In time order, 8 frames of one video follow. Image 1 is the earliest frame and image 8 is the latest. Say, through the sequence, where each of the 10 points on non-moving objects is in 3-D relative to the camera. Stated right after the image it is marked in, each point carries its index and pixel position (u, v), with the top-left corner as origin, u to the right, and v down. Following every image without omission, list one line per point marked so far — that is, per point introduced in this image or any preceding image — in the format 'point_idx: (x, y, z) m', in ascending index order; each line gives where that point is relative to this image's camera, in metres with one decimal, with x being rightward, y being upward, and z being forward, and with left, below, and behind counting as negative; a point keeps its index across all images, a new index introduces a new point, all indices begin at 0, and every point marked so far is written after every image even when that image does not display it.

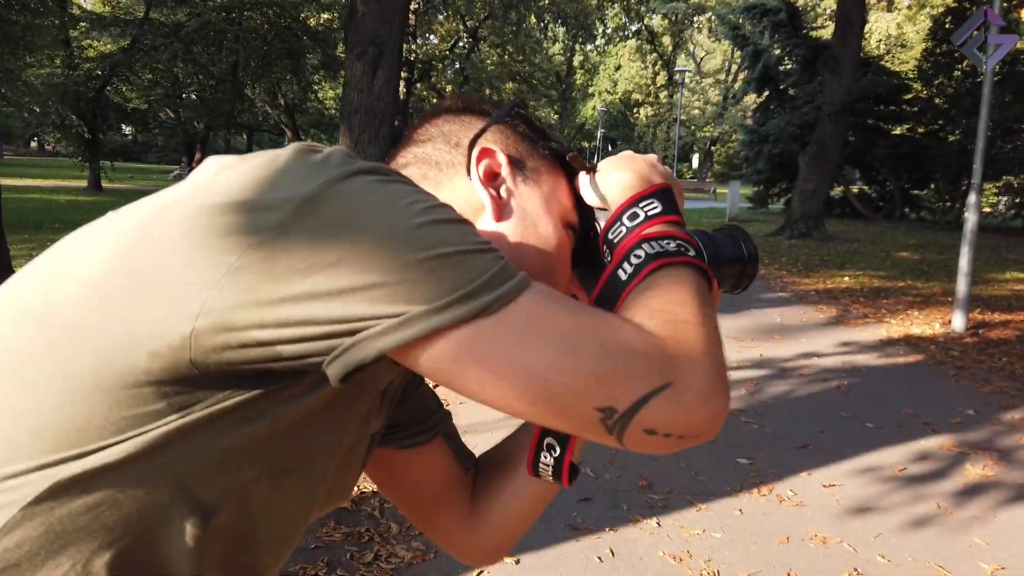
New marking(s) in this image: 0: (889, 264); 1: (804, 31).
0: (+5.0, +0.2, +10.5) m
1: (+5.4, +4.8, +14.1) m
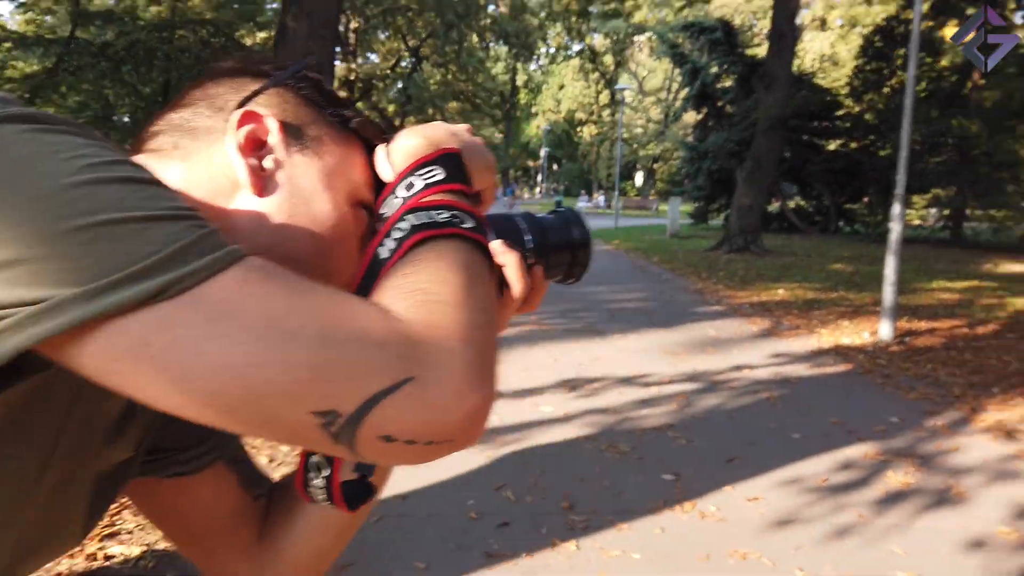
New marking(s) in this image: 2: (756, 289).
0: (+4.2, +0.1, +10.7) m
1: (+4.3, +4.5, +14.4) m
2: (+2.9, 0.0, +9.3) m
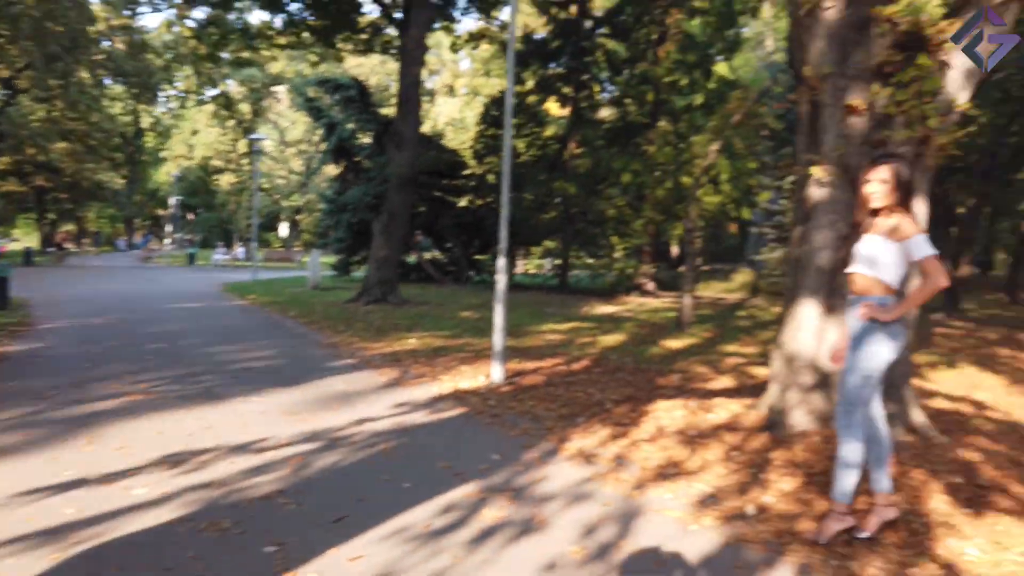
0: (-0.9, -0.6, +11.3) m
1: (-2.7, +3.5, +15.0) m
2: (-1.5, -0.6, +9.5) m
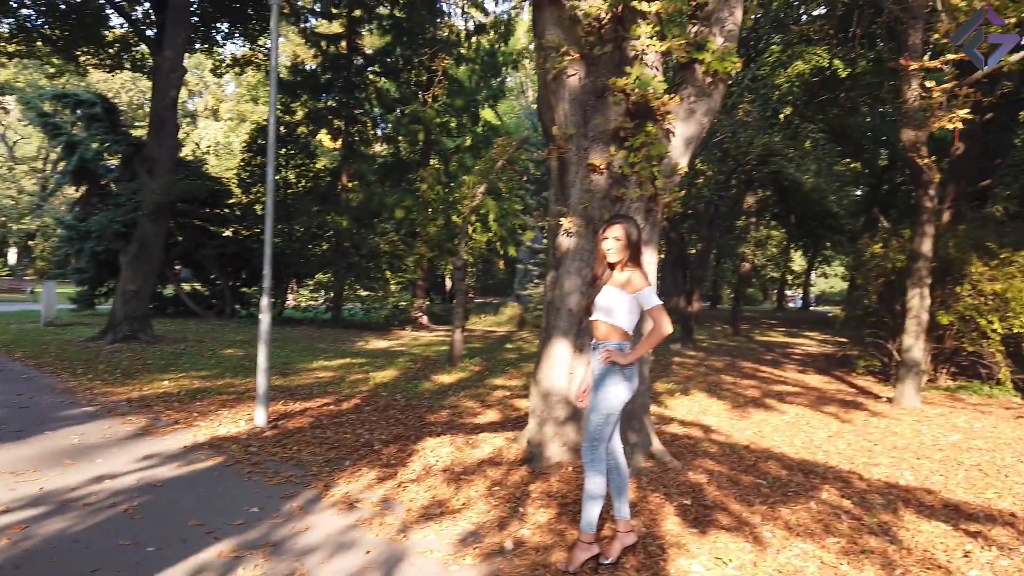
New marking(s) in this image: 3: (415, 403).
0: (-4.2, -1.1, +10.6) m
1: (-7.0, +2.9, +13.7) m
2: (-4.2, -1.1, +8.7) m
3: (-1.1, -1.3, +8.4) m
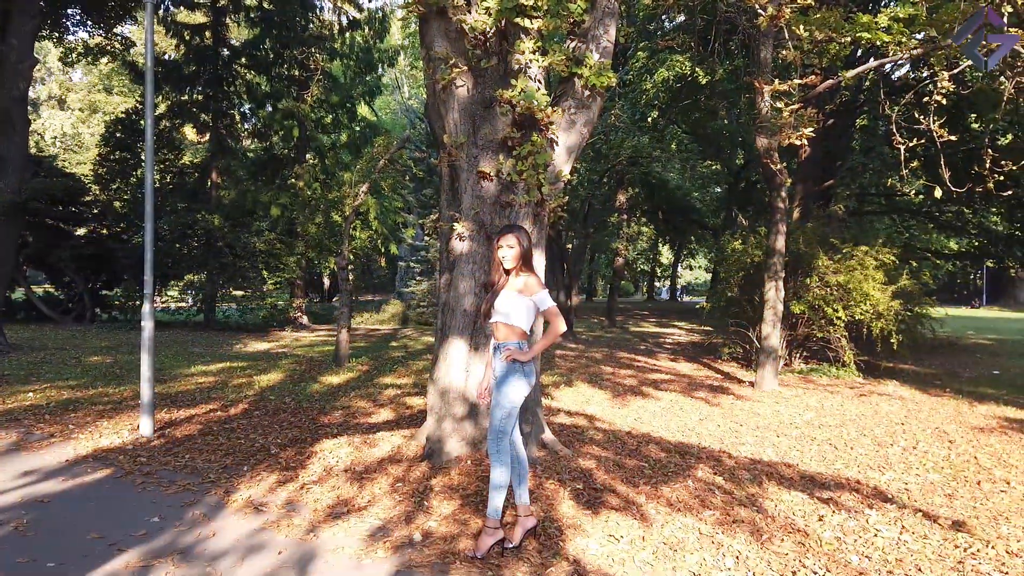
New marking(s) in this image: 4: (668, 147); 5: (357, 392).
0: (-5.7, -1.2, +10.0) m
1: (-9.0, +2.8, +12.7) m
2: (-5.5, -1.2, +8.2) m
3: (-2.3, -1.3, +8.3) m
4: (+3.3, +3.0, +16.3) m
5: (-1.9, -1.3, +9.5) m
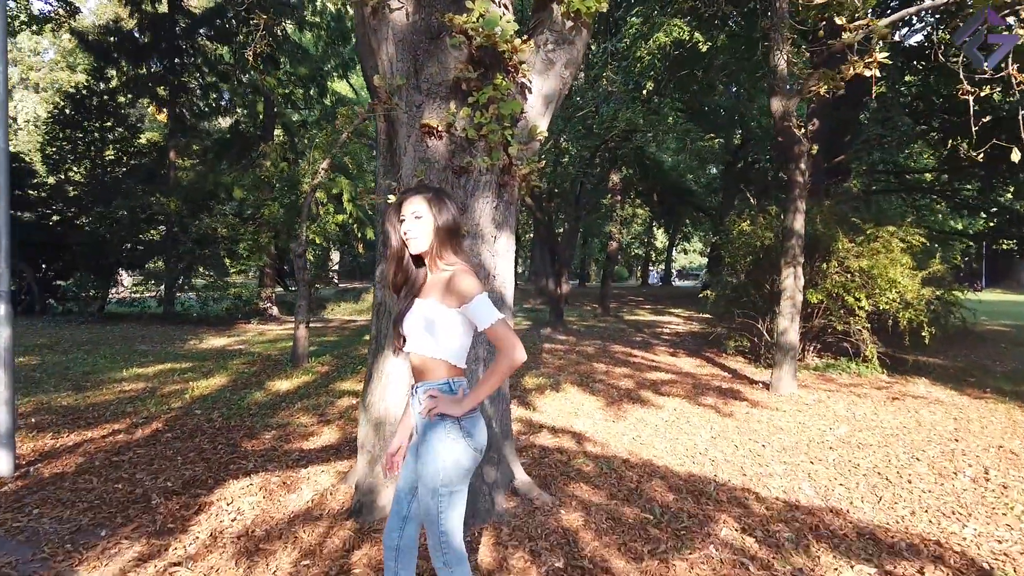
0: (-6.0, -1.1, +8.6) m
1: (-9.3, +2.9, +11.1) m
2: (-5.7, -1.1, +6.7) m
3: (-2.5, -1.2, +6.9) m
4: (+3.0, +3.3, +14.8) m
5: (-2.2, -1.2, +8.1) m
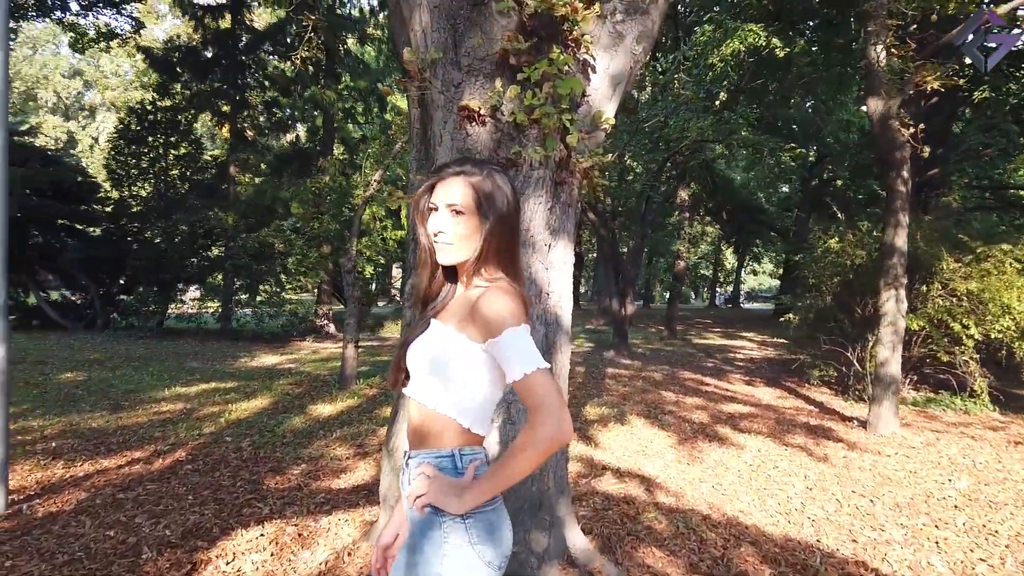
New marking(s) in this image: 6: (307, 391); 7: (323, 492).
0: (-5.4, -1.3, +8.2) m
1: (-8.4, +2.7, +11.1) m
2: (-5.2, -1.2, +6.3) m
3: (-2.0, -1.4, +6.2) m
4: (+4.1, +2.9, +13.8) m
5: (-1.6, -1.4, +7.4) m
6: (-2.7, -1.4, +10.3) m
7: (-1.2, -1.4, +5.1) m
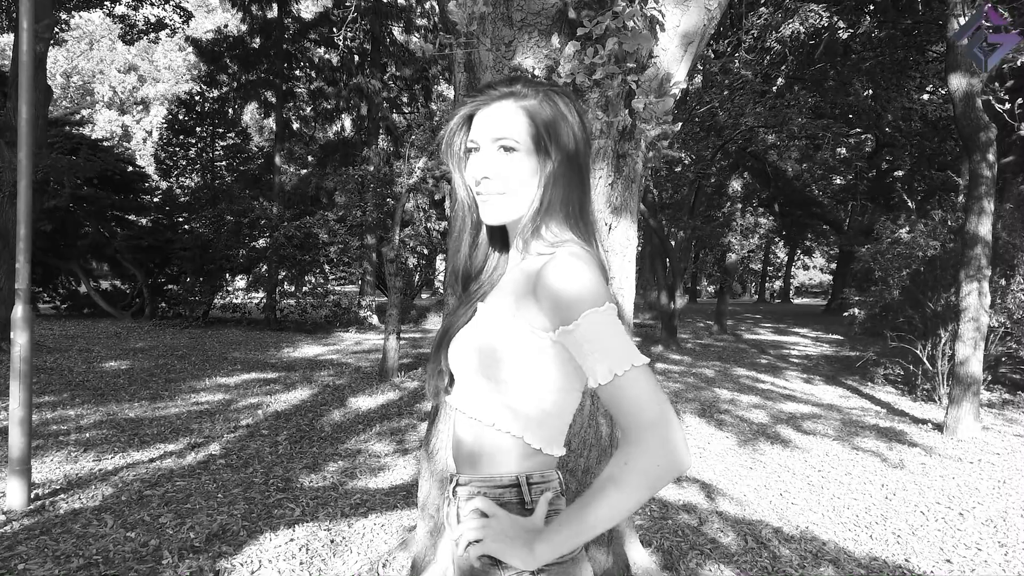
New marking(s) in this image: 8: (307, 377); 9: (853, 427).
0: (-4.9, -1.1, +8.1) m
1: (-7.7, +2.9, +11.1) m
2: (-4.9, -1.1, +6.2) m
3: (-1.7, -1.3, +6.0) m
4: (+4.9, +3.0, +13.1) m
5: (-1.2, -1.3, +7.1) m
6: (-2.1, -1.2, +10.0) m
7: (-0.9, -1.3, +4.8) m
8: (-2.8, -1.2, +10.5) m
9: (+3.4, -1.4, +7.7) m
